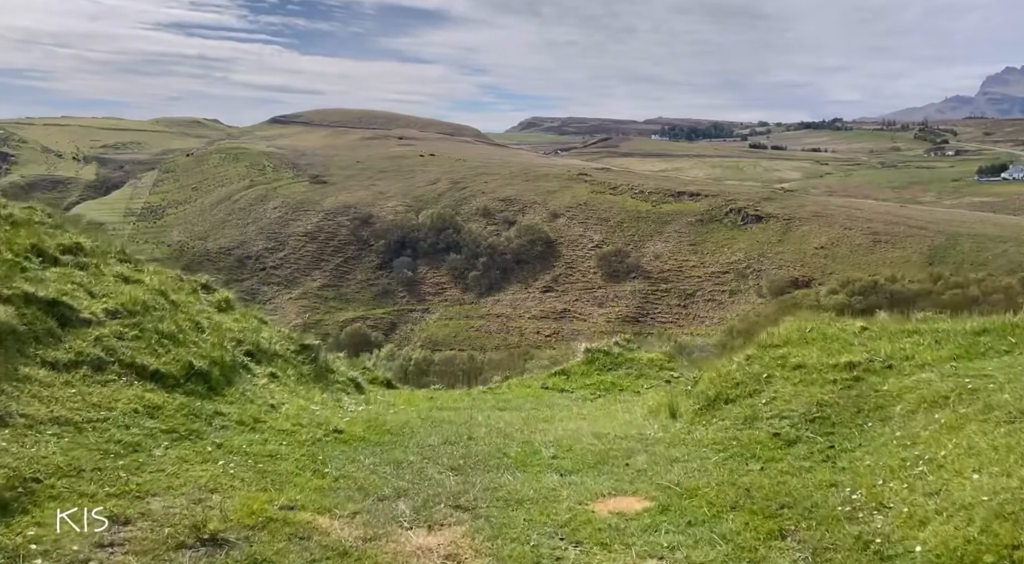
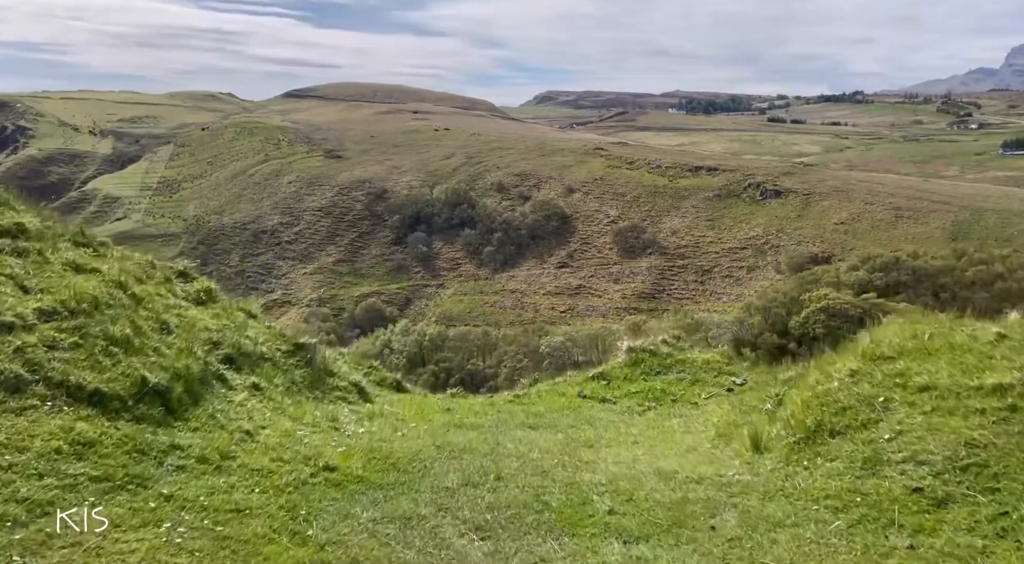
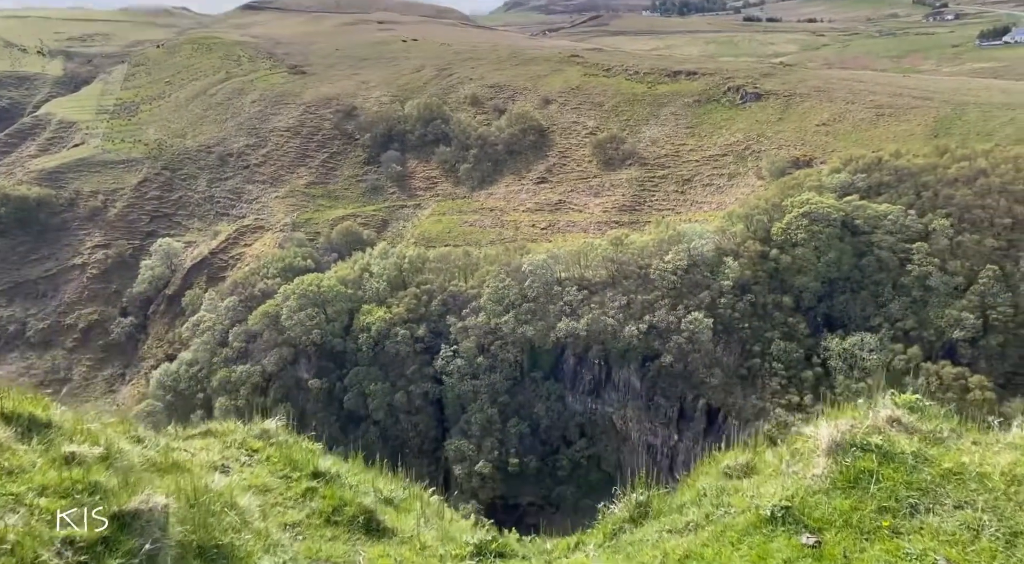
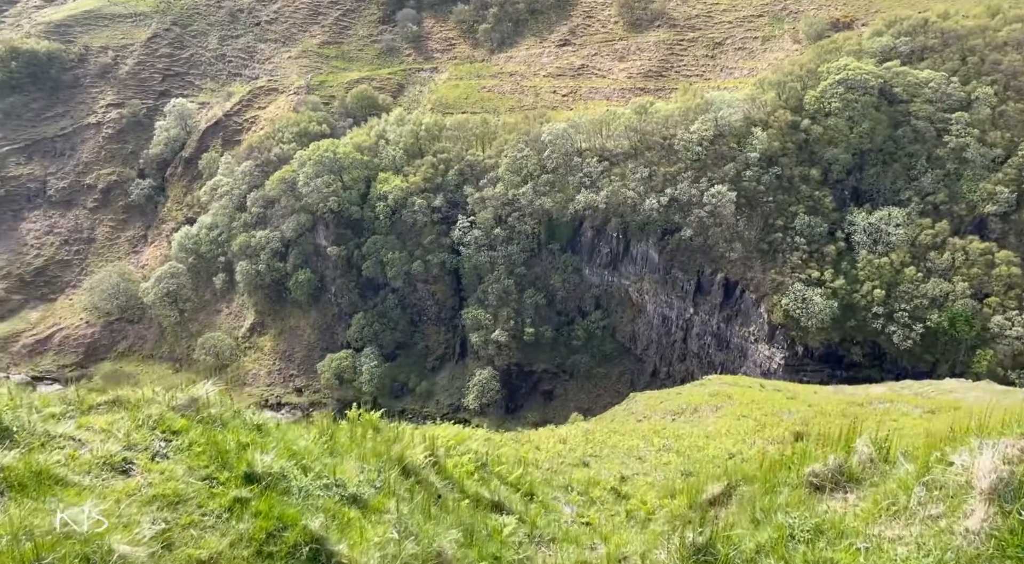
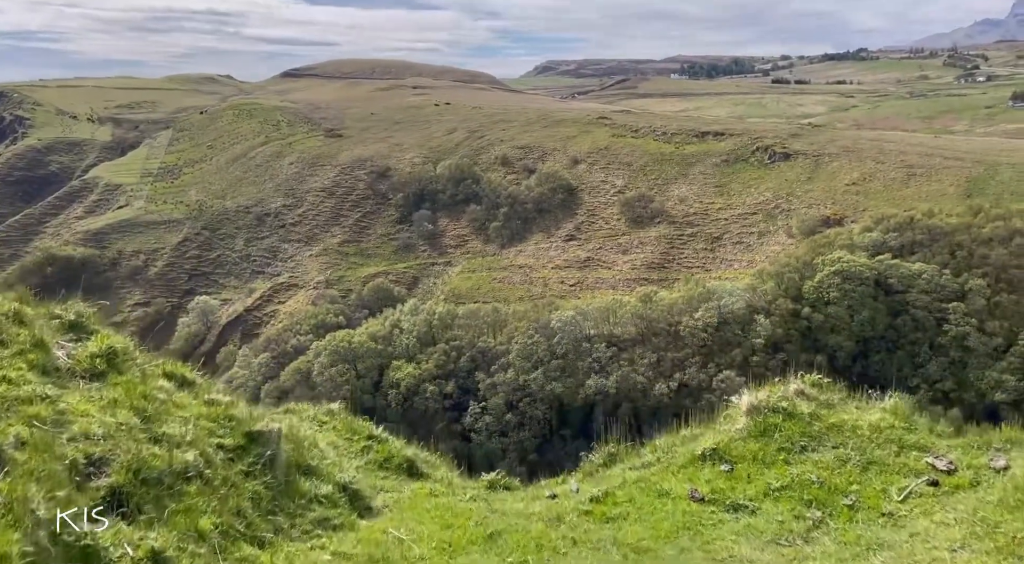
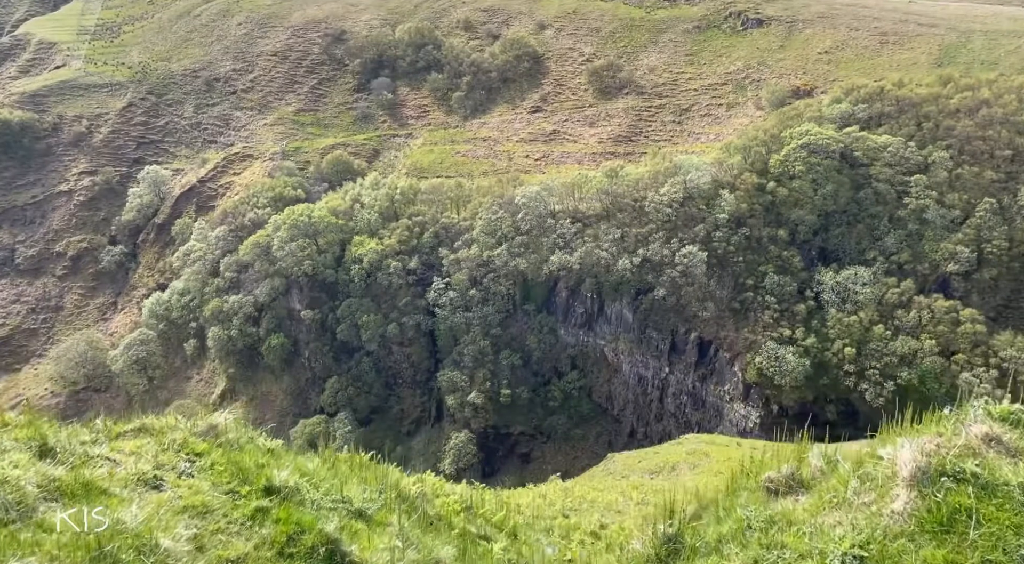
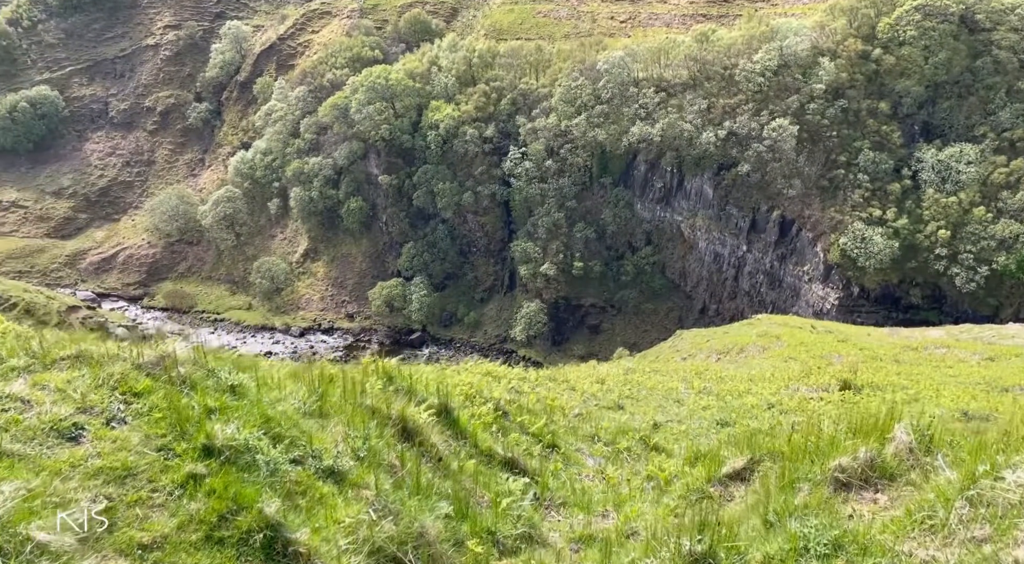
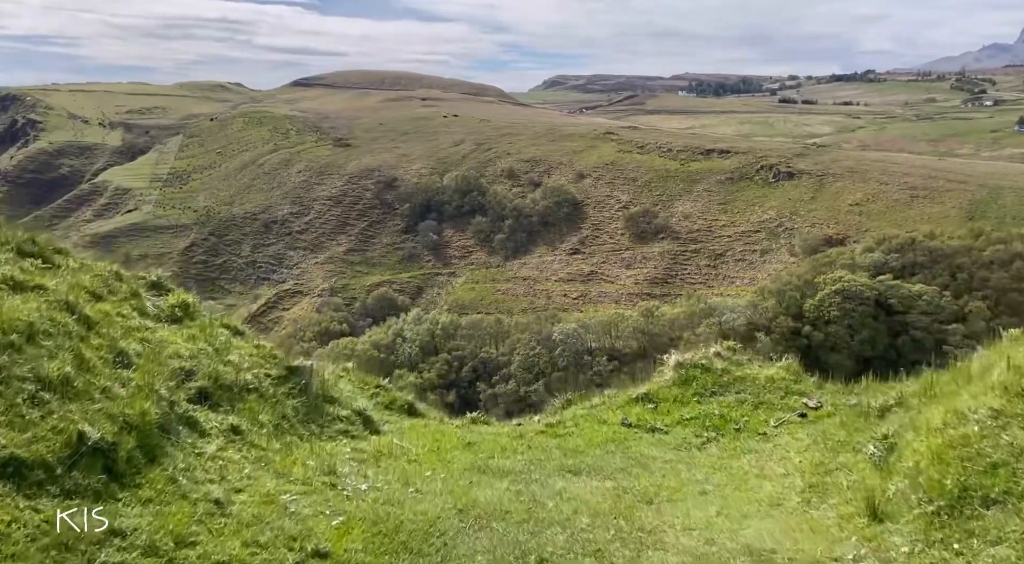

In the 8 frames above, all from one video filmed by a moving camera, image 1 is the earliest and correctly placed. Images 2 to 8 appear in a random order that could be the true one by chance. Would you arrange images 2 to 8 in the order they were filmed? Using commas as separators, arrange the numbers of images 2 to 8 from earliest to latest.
2, 8, 5, 3, 6, 4, 7
